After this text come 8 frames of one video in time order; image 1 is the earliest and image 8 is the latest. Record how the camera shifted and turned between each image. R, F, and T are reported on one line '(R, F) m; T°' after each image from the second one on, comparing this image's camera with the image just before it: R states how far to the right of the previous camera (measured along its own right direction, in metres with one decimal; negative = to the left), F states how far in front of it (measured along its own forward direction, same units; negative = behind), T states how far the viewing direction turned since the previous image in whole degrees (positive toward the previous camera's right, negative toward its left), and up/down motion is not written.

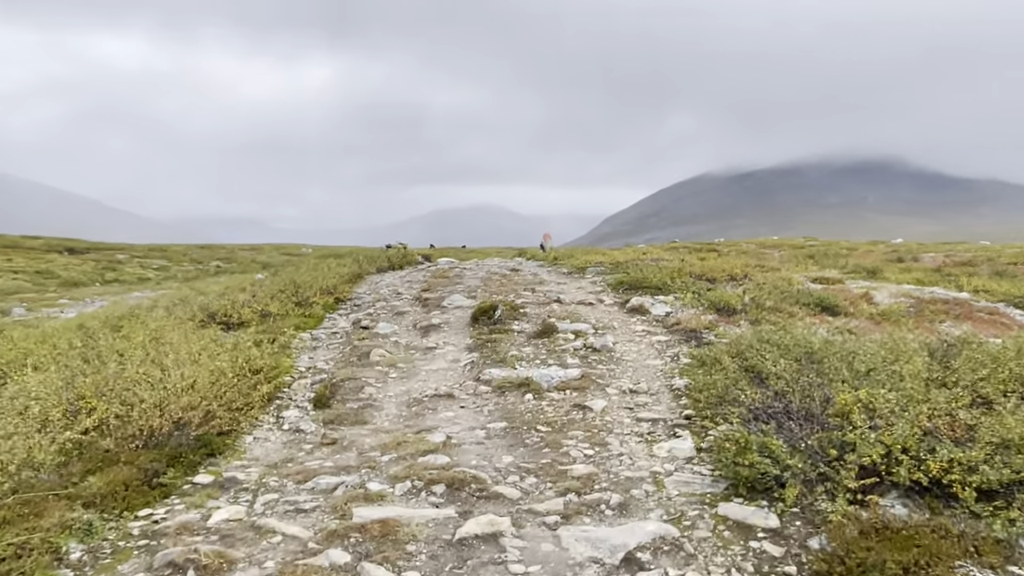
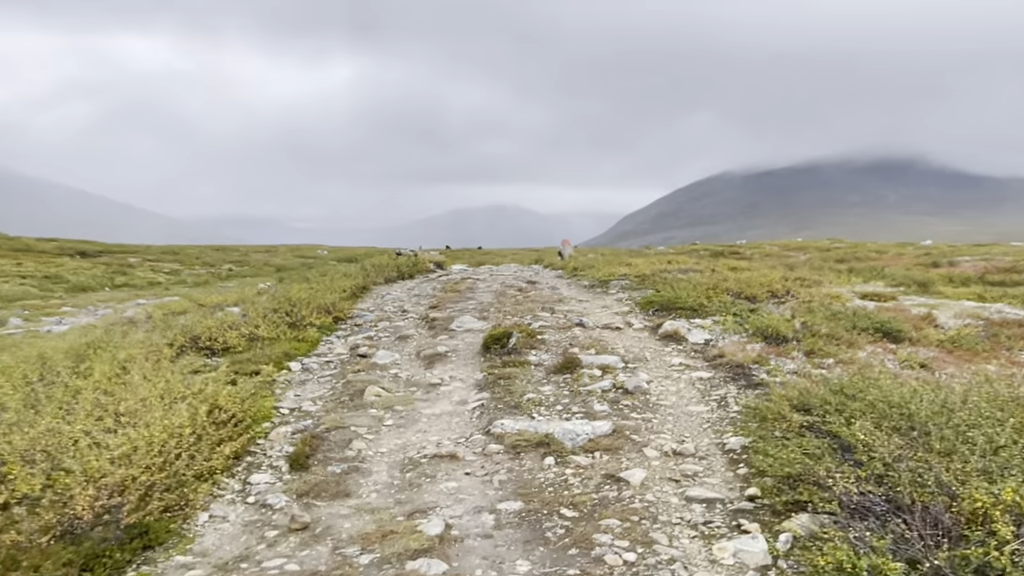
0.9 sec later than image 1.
(0.0, +2.0) m; -1°
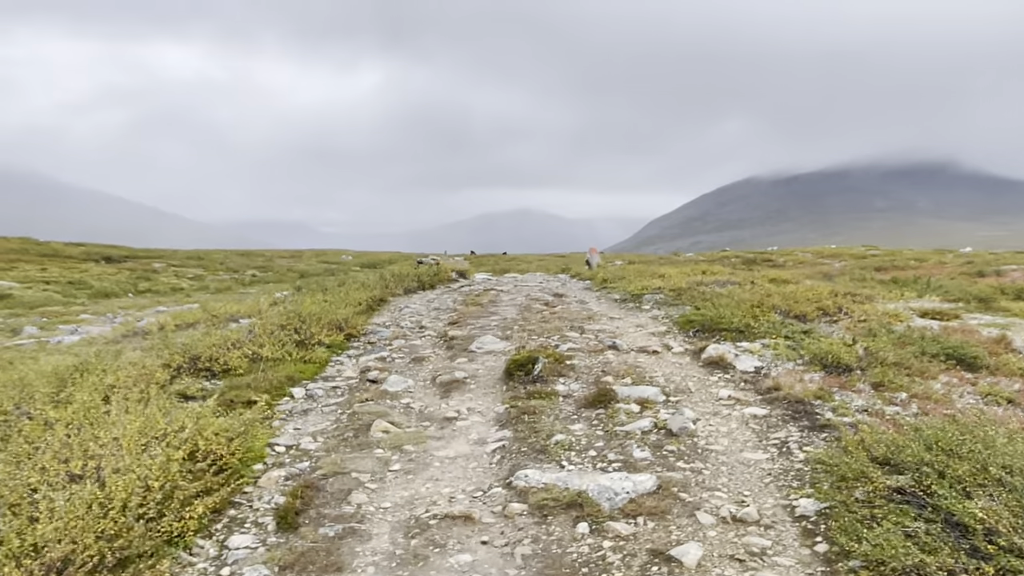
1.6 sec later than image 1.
(0.0, +1.5) m; -2°
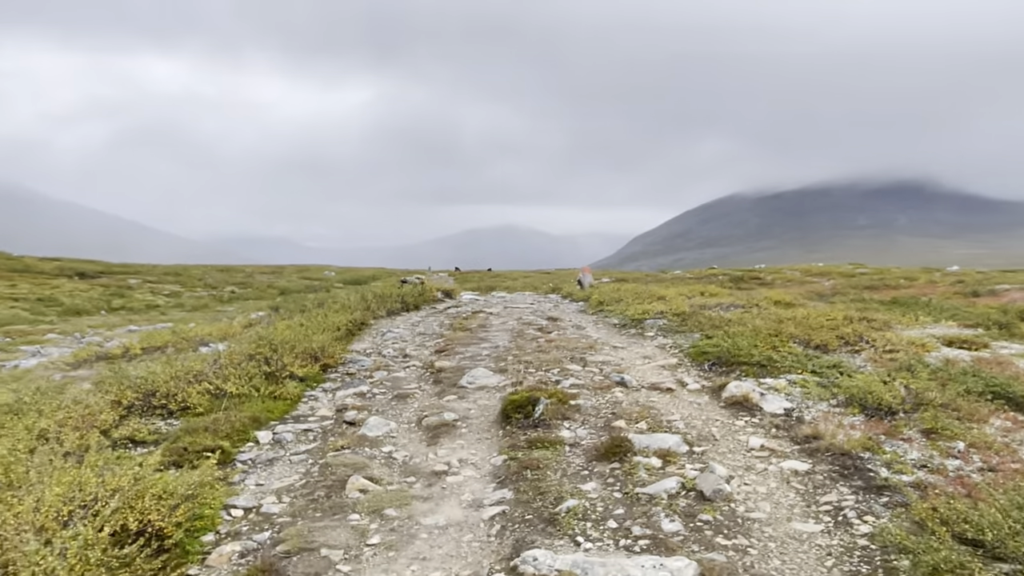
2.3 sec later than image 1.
(-0.2, +1.6) m; +1°
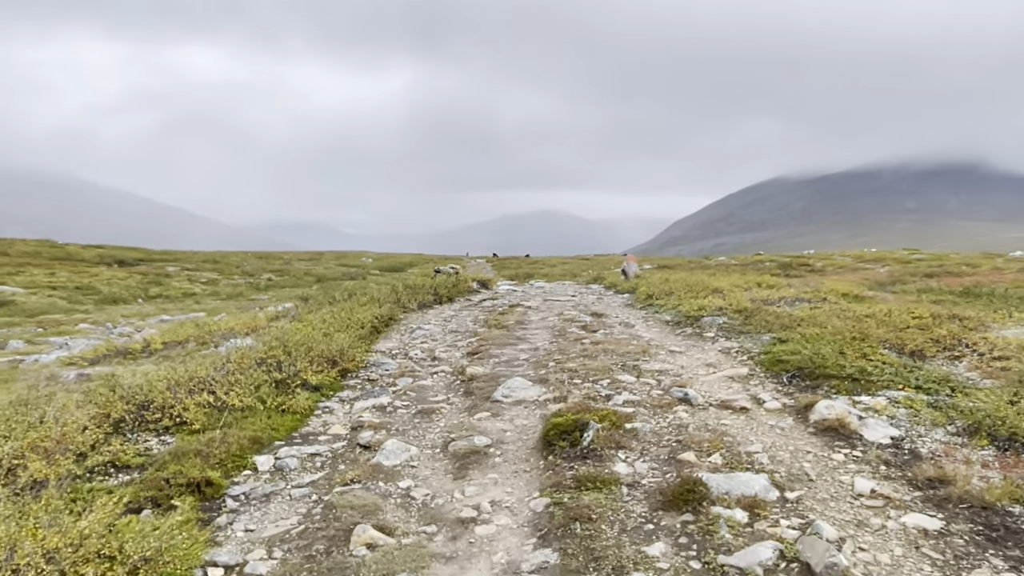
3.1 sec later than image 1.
(-0.1, +1.9) m; -3°
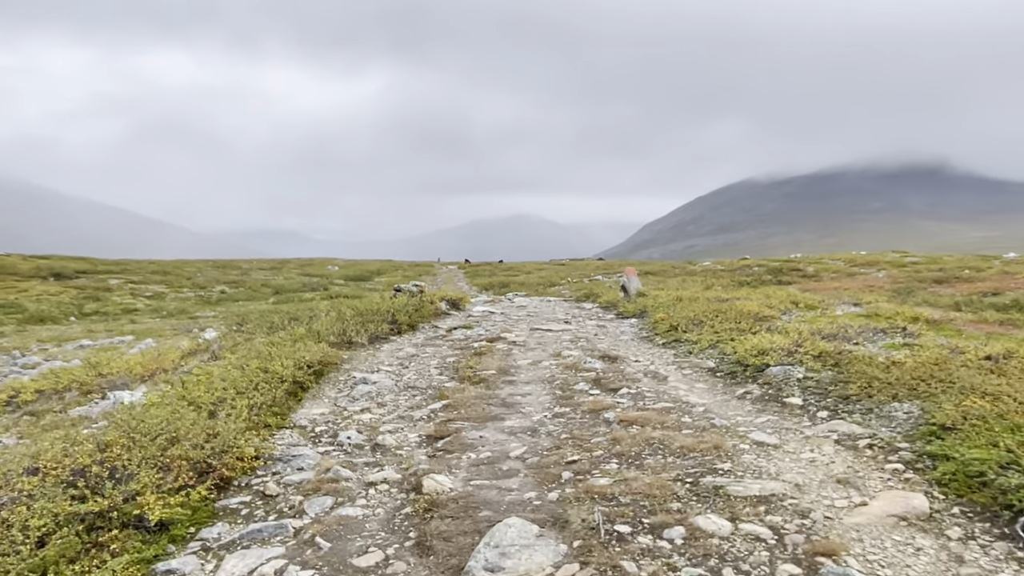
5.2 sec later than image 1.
(-0.1, +5.5) m; +2°
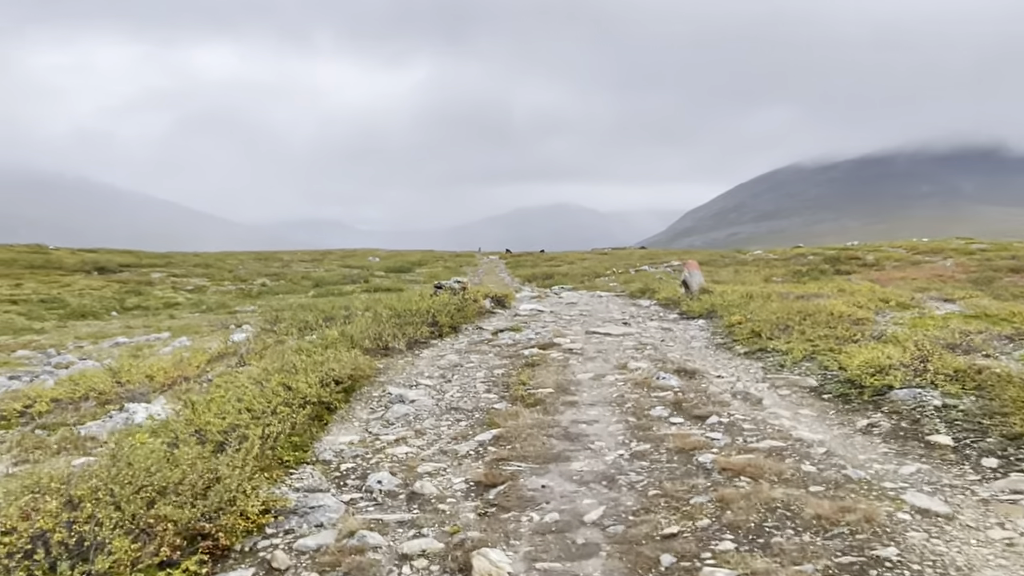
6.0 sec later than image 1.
(-0.3, +2.1) m; -3°
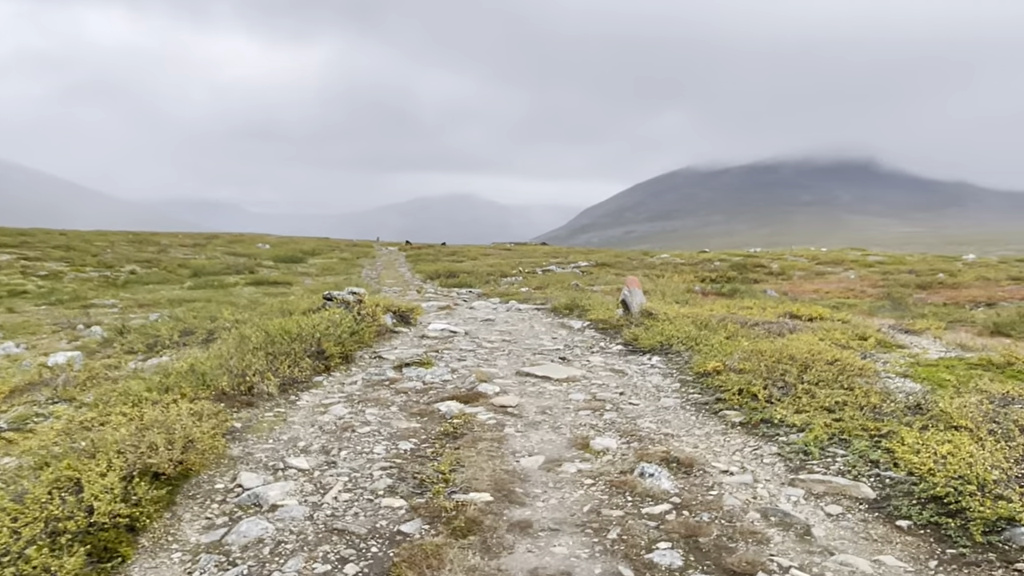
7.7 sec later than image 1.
(-0.3, +4.1) m; +8°
